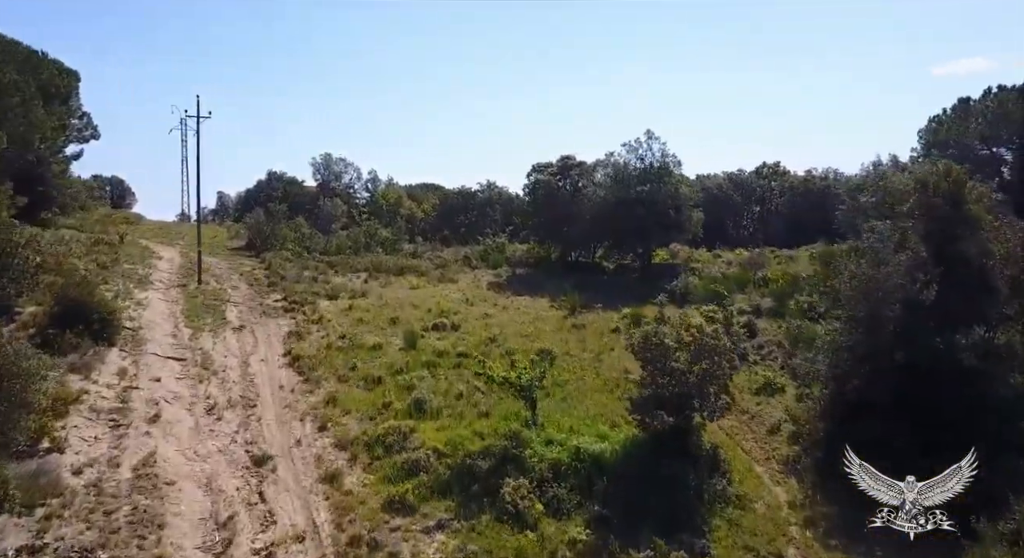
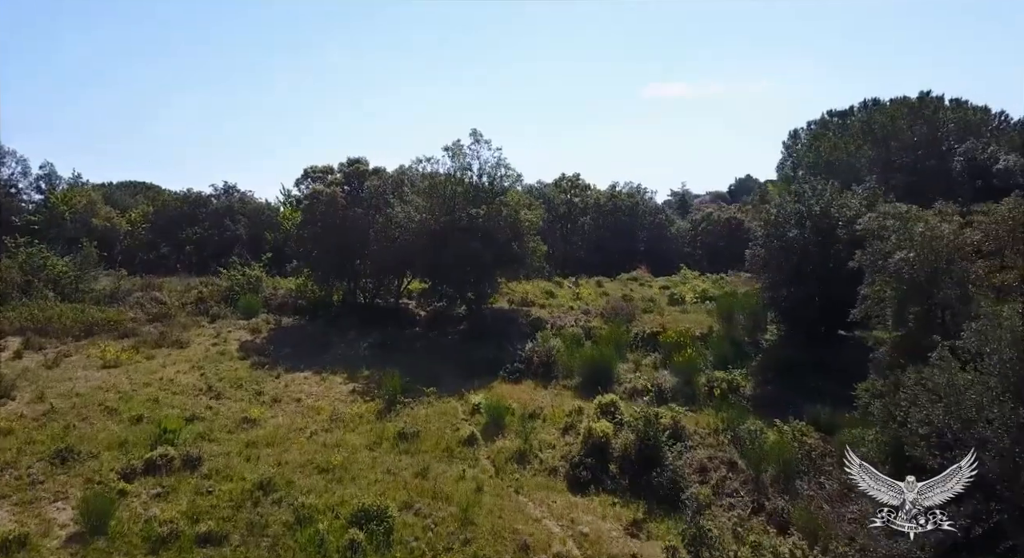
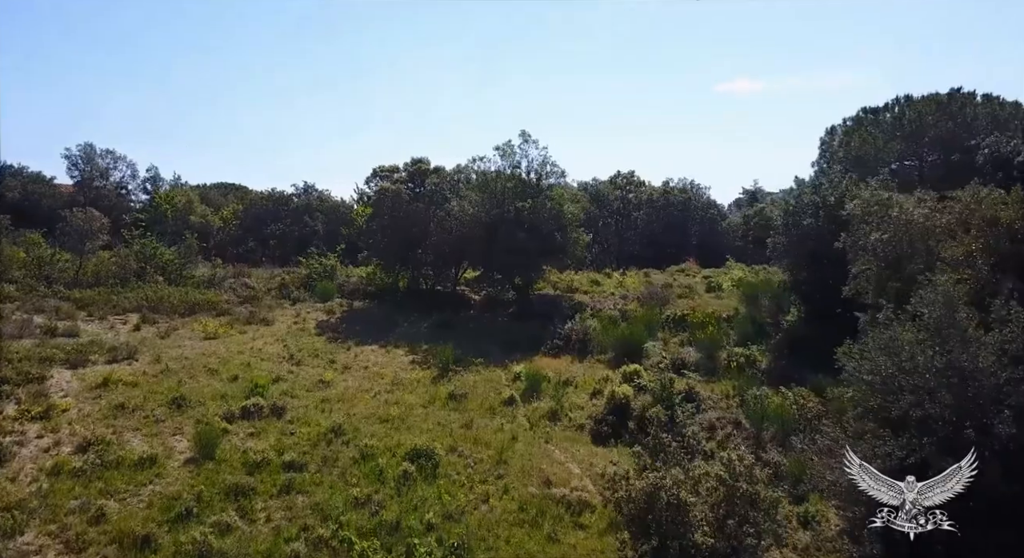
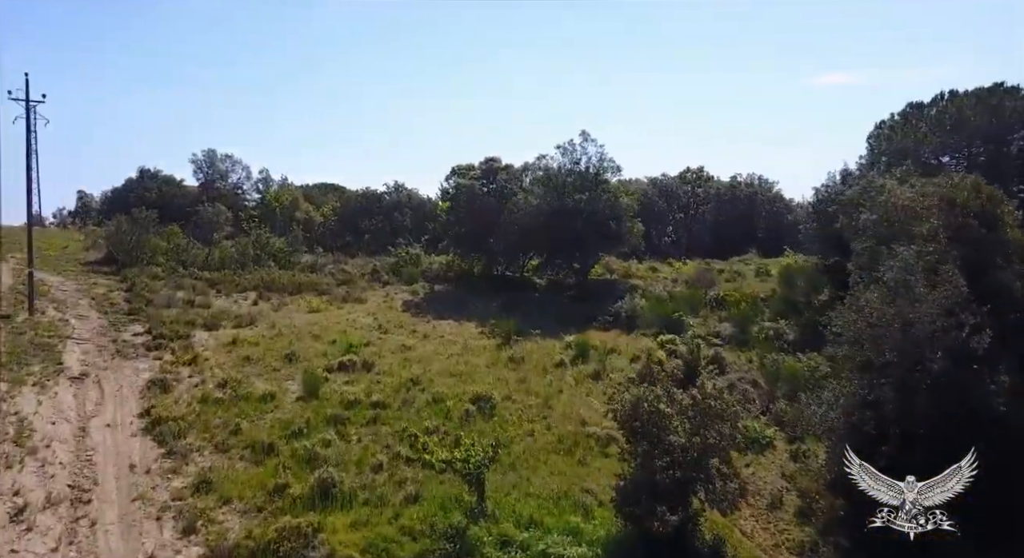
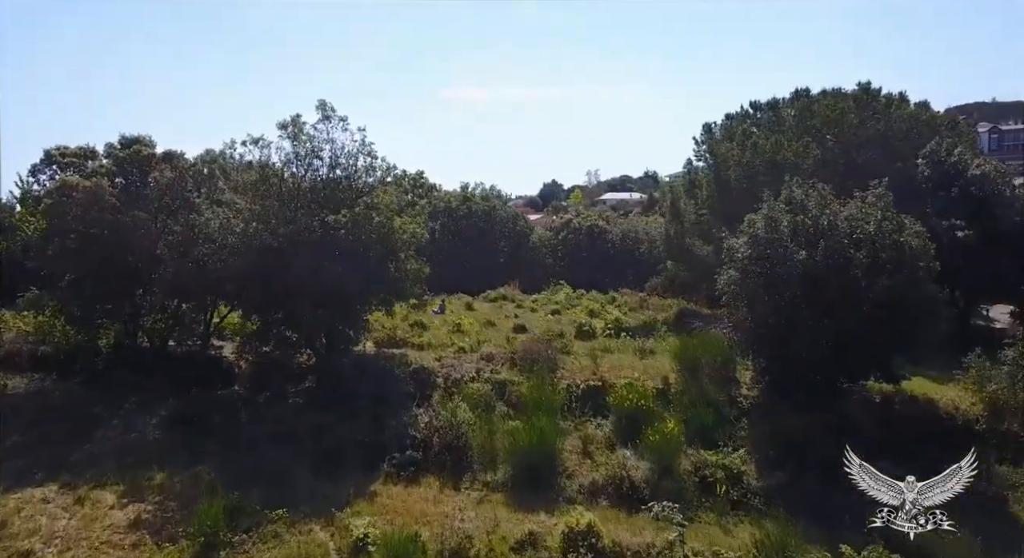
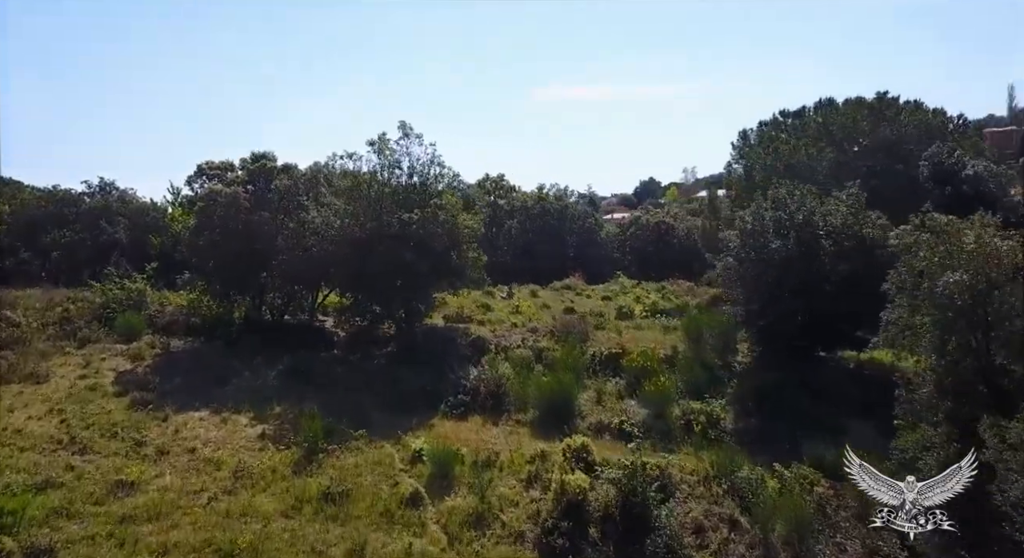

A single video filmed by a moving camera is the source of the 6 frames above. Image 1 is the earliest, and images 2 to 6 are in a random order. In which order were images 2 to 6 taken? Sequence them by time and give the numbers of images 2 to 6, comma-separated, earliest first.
4, 3, 2, 6, 5
